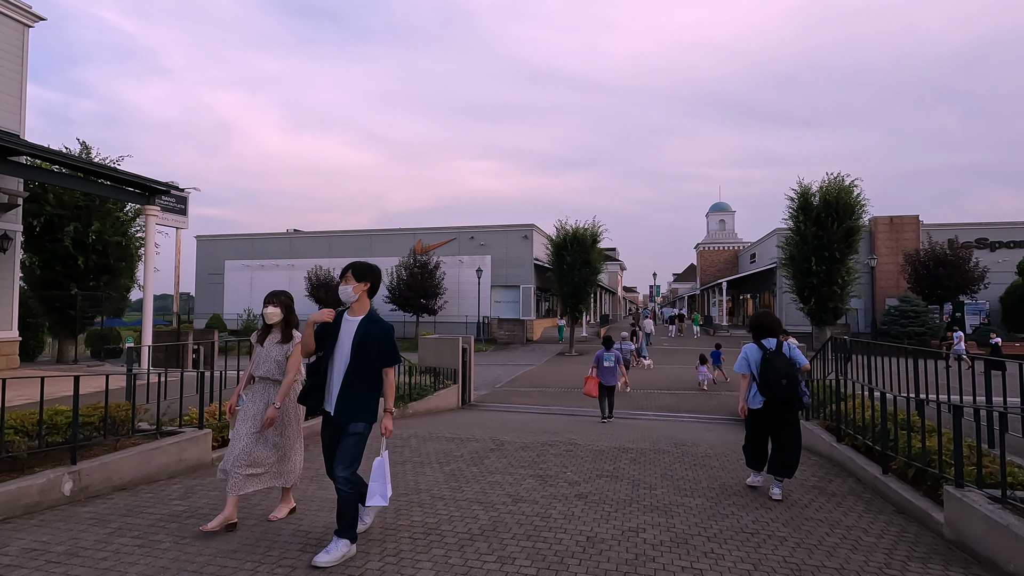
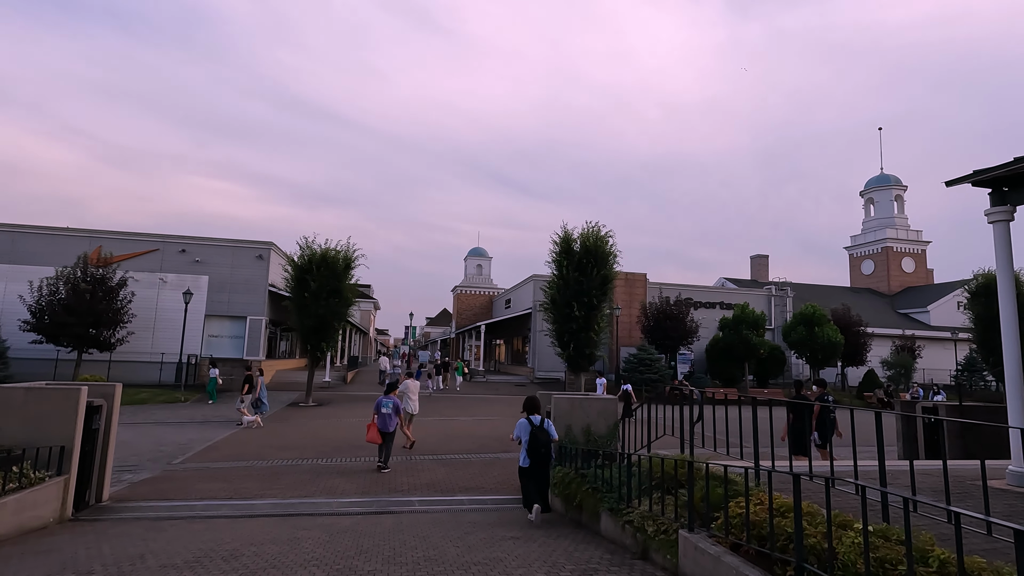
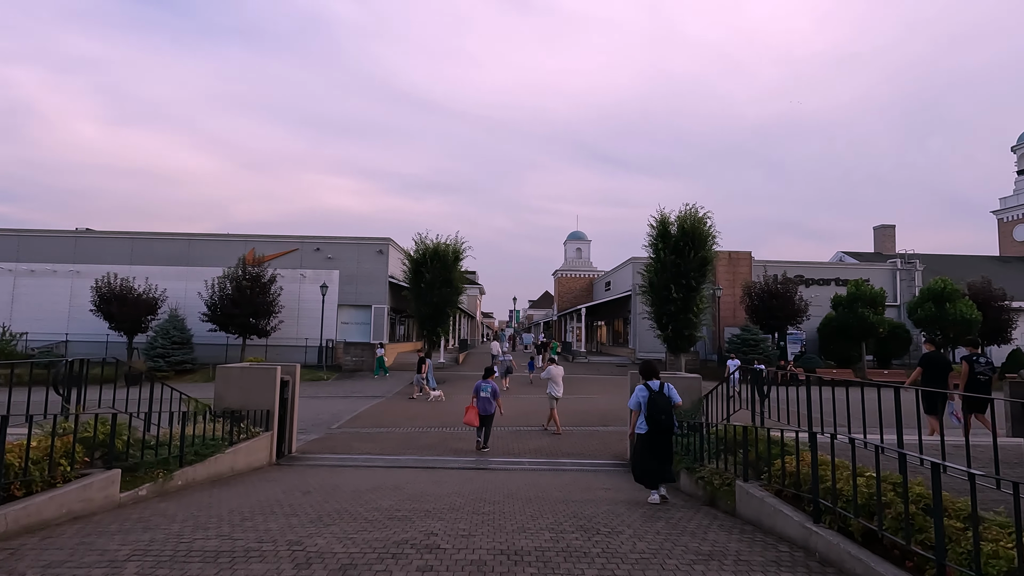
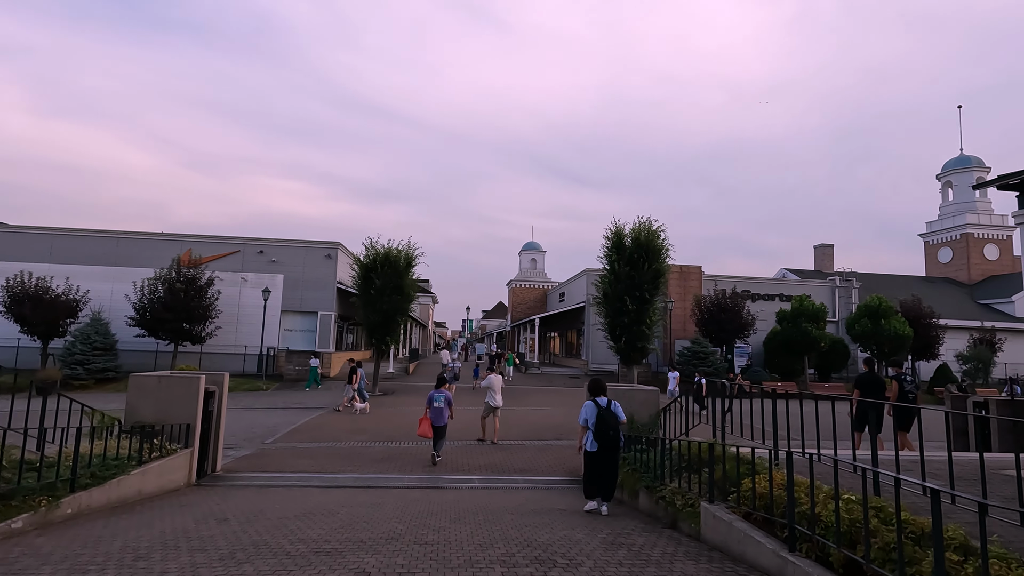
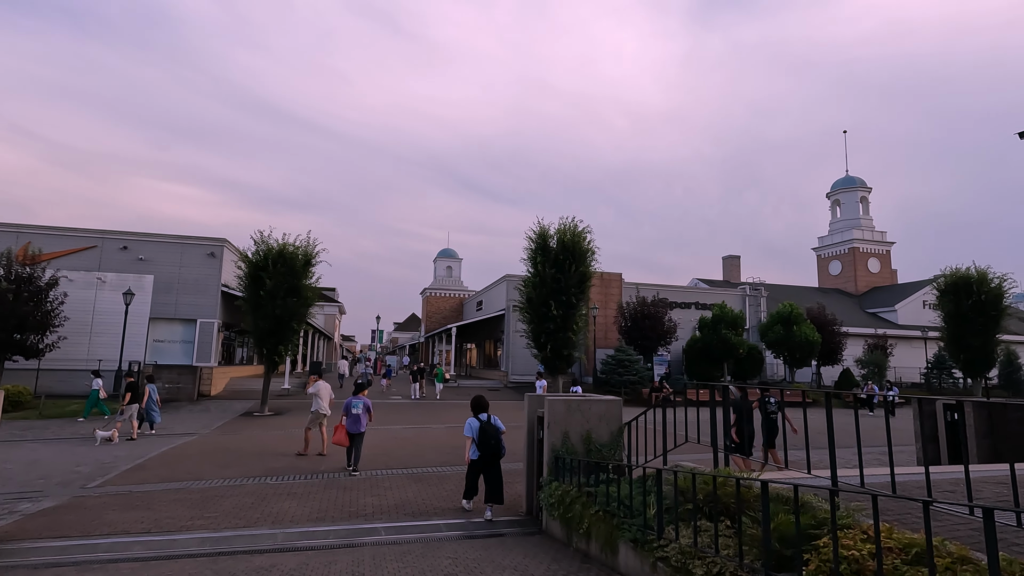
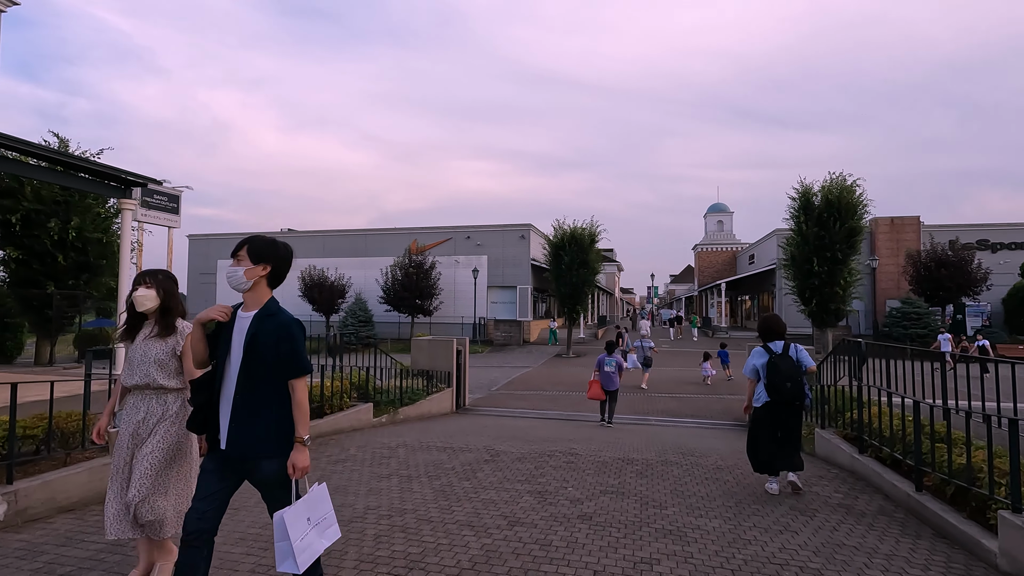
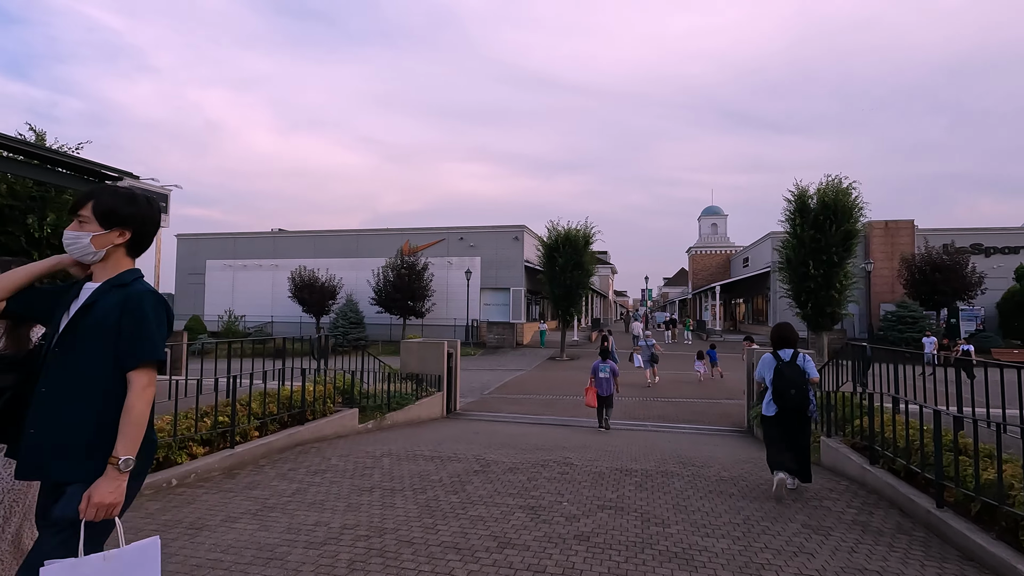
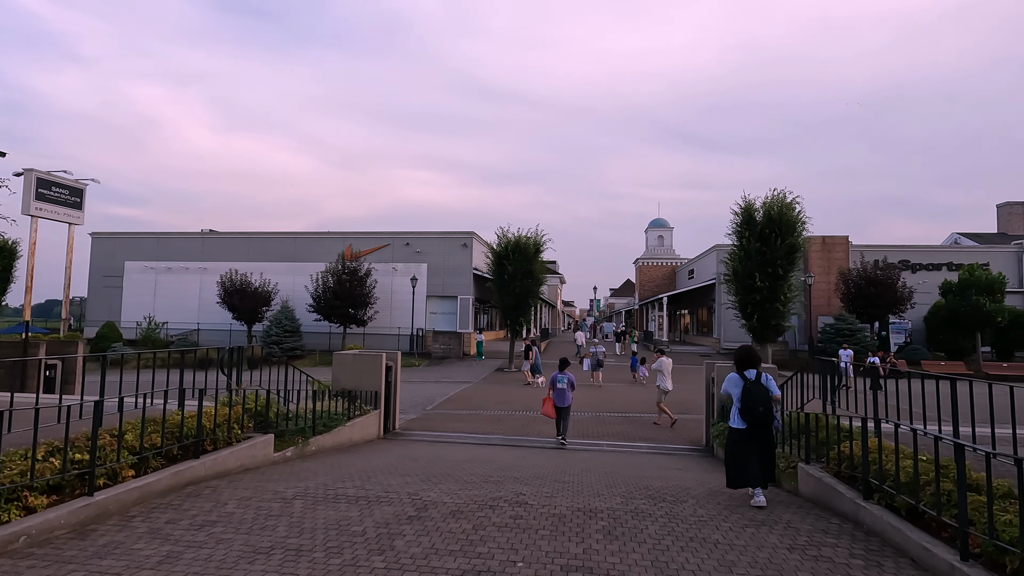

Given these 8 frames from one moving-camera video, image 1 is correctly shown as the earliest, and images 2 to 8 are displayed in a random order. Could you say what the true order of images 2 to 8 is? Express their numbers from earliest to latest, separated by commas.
6, 7, 8, 3, 4, 2, 5
